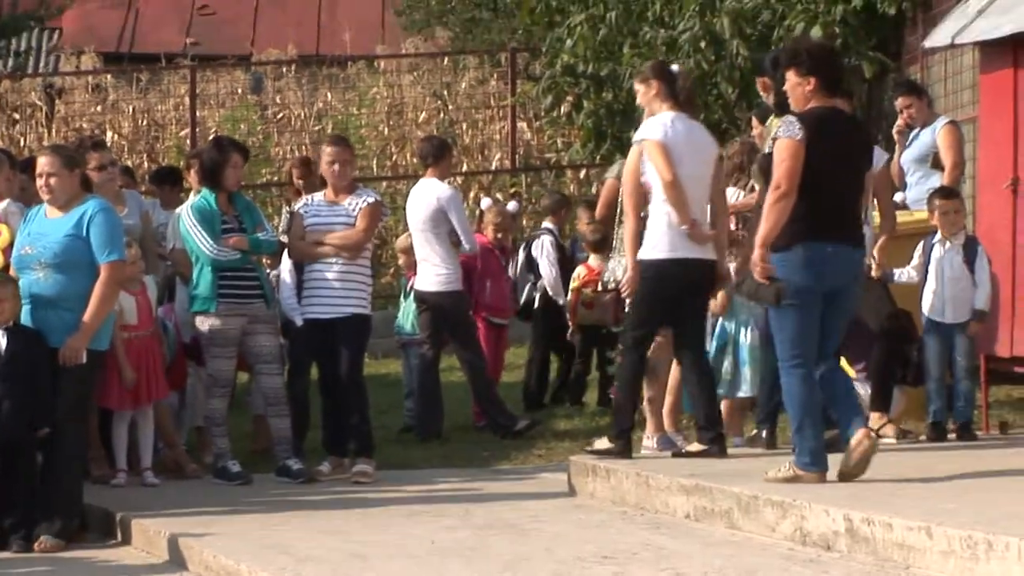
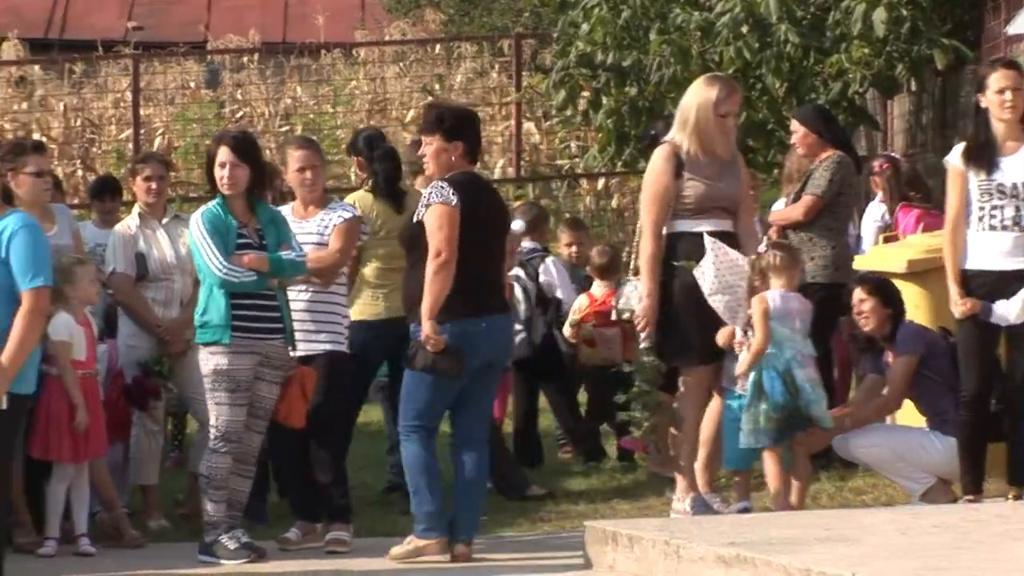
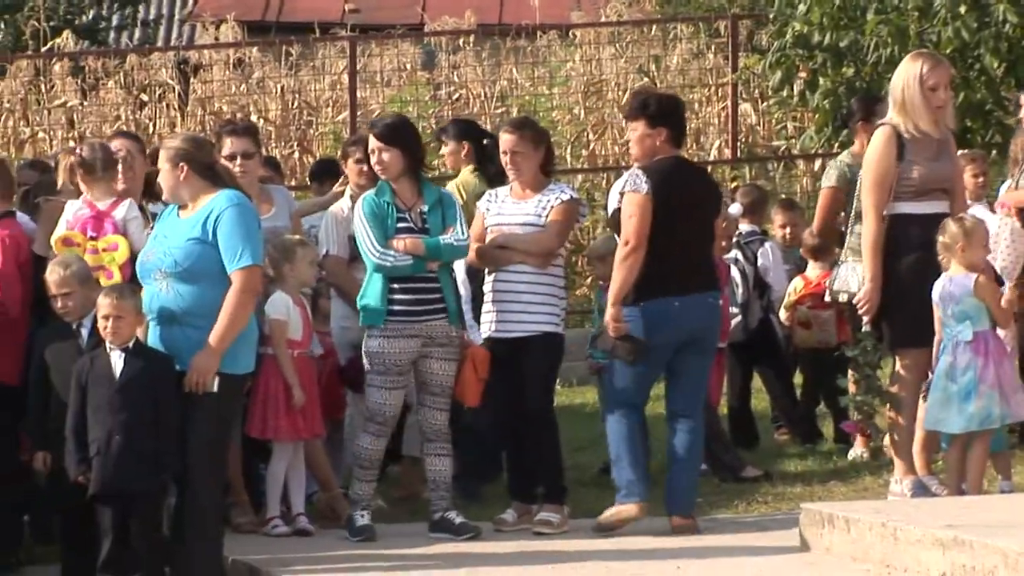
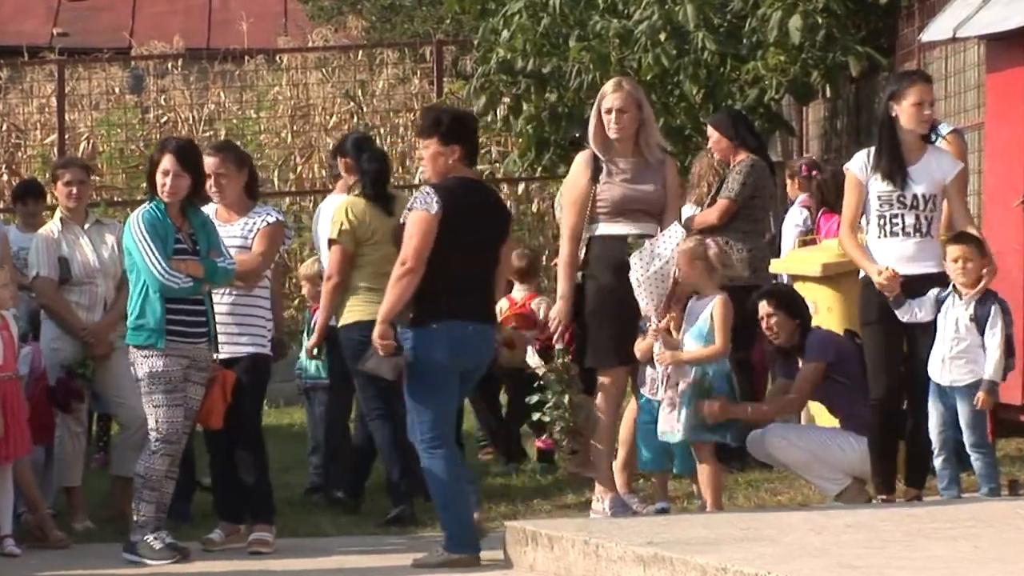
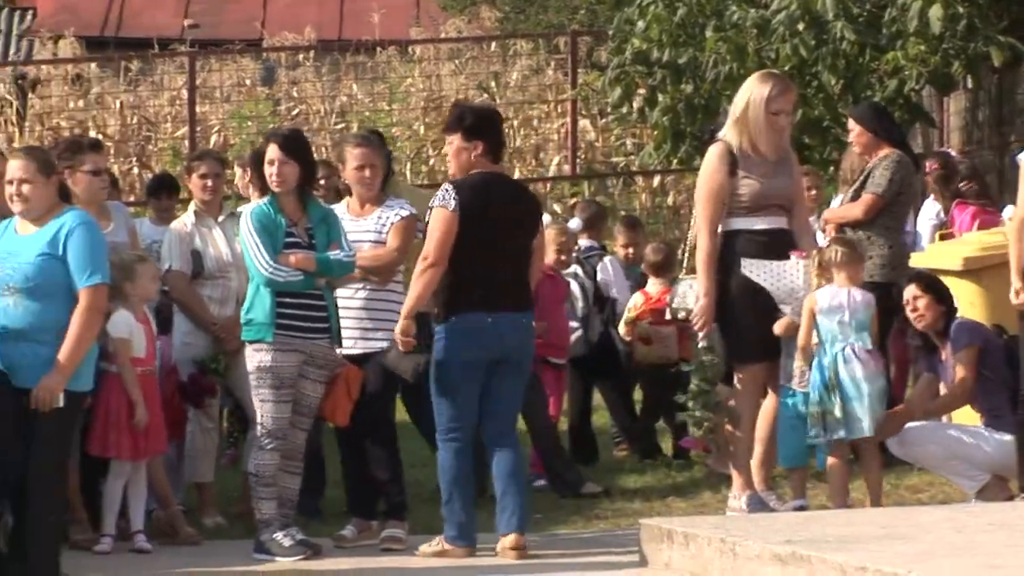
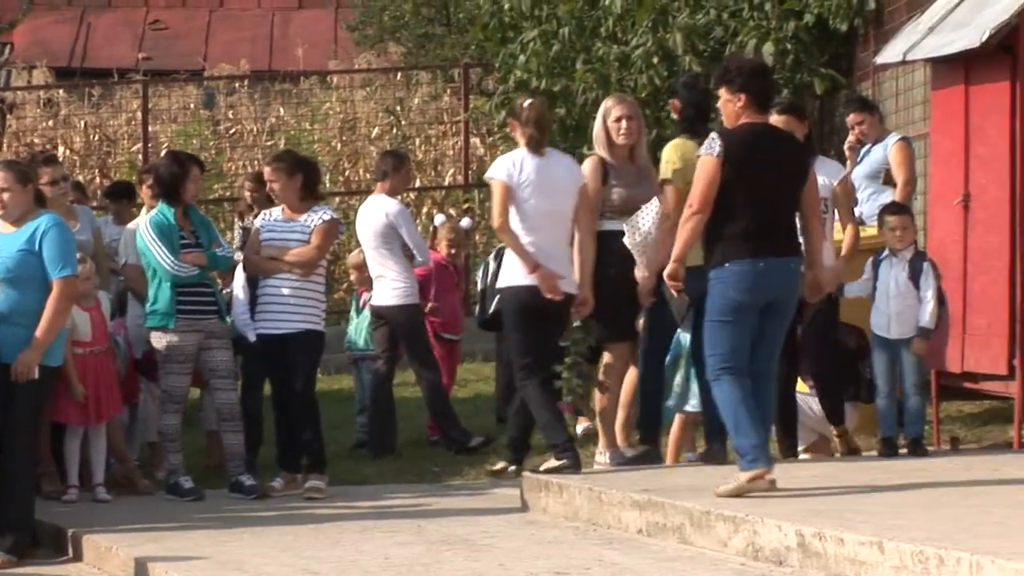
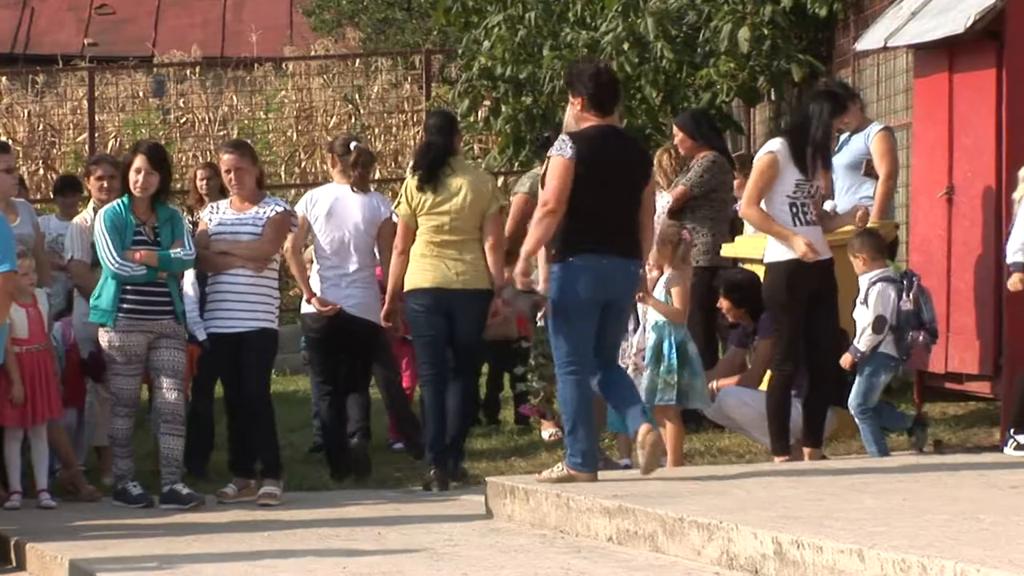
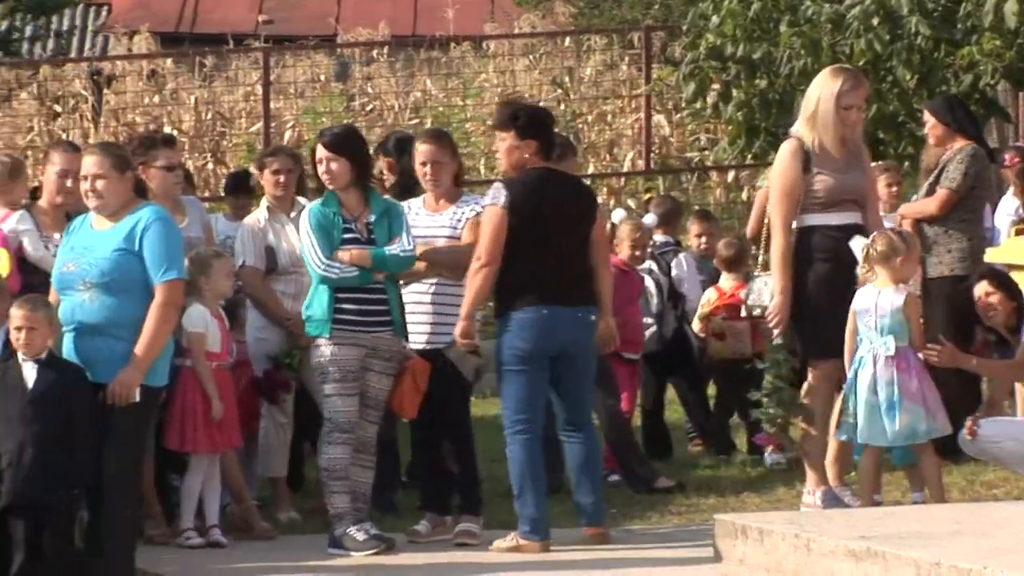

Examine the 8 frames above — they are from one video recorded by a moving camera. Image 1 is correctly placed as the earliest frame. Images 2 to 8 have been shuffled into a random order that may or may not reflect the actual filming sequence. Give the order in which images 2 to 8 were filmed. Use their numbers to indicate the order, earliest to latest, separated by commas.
6, 7, 4, 2, 5, 8, 3
